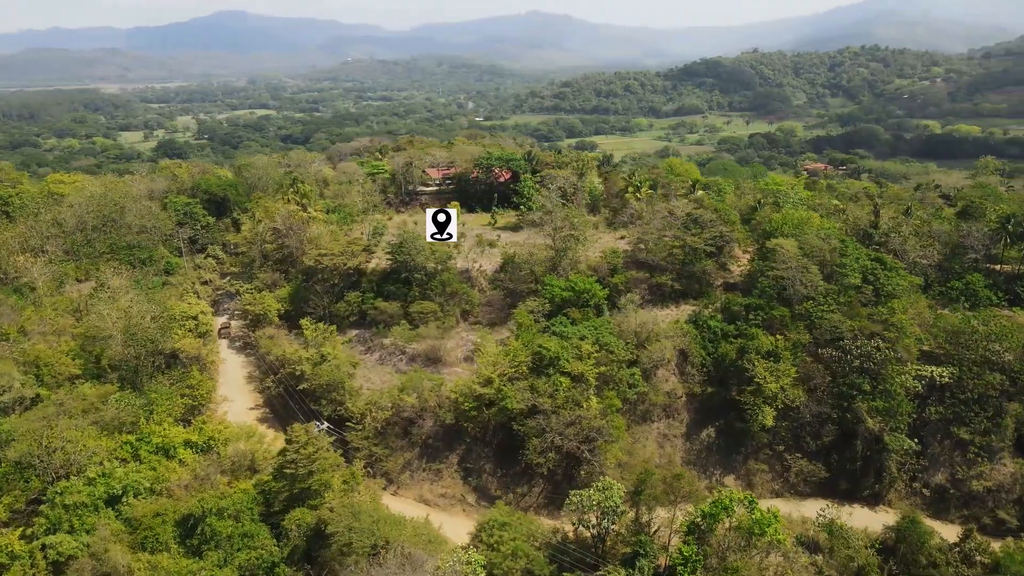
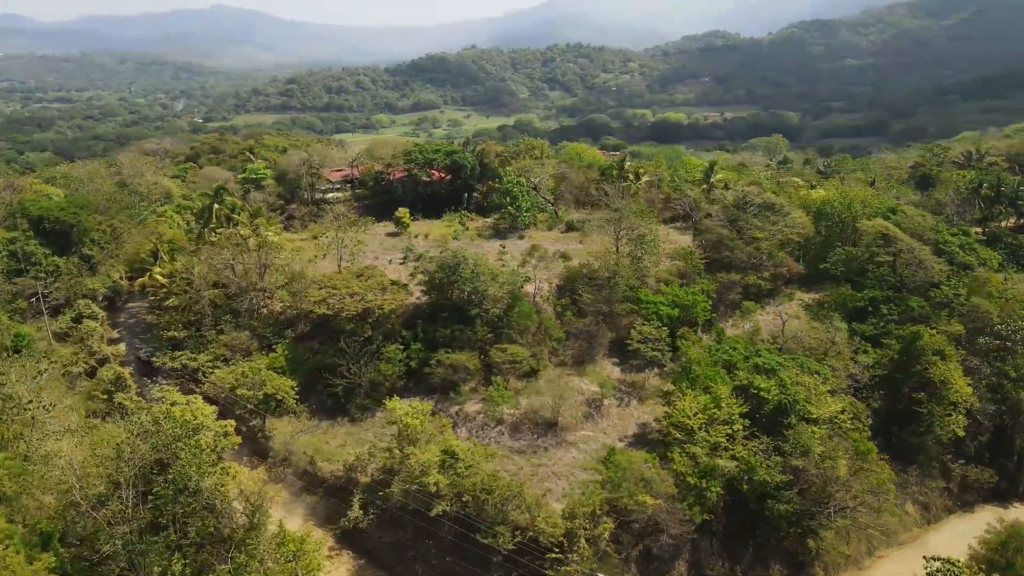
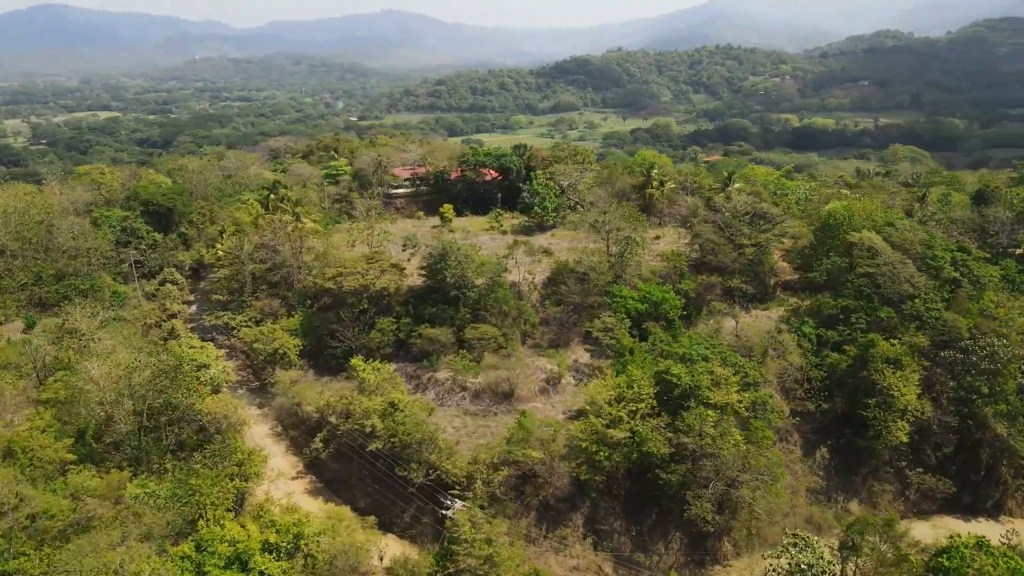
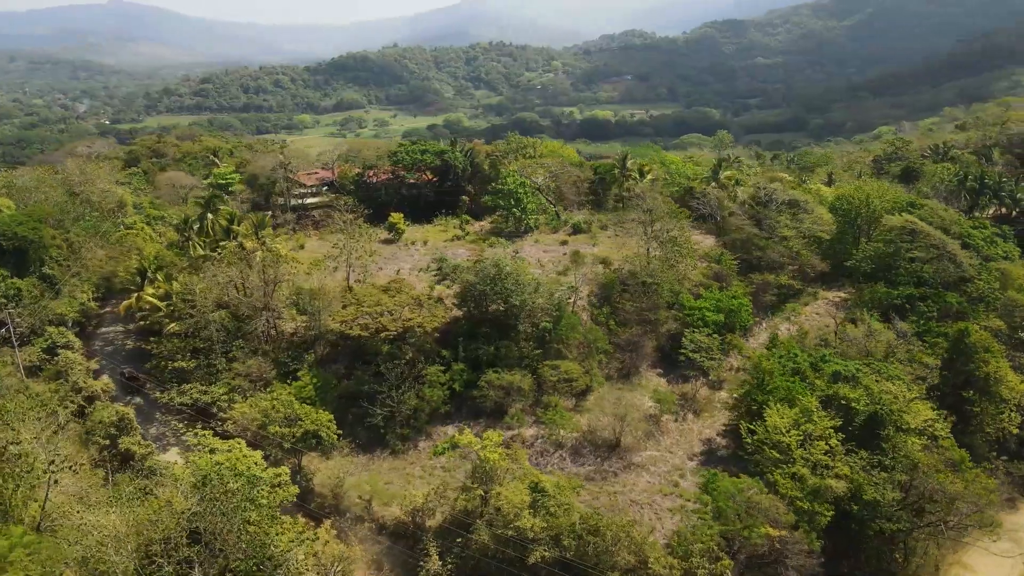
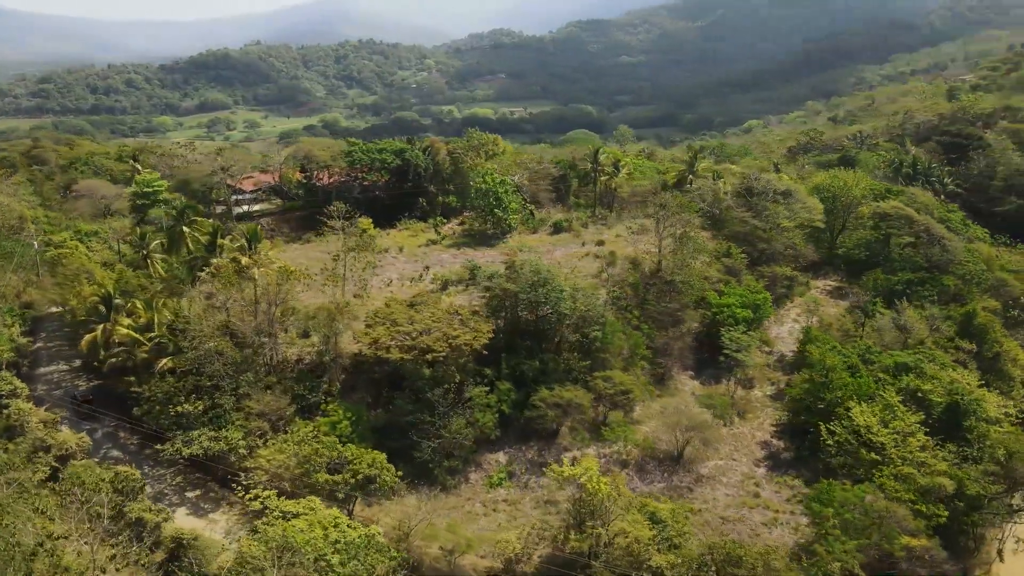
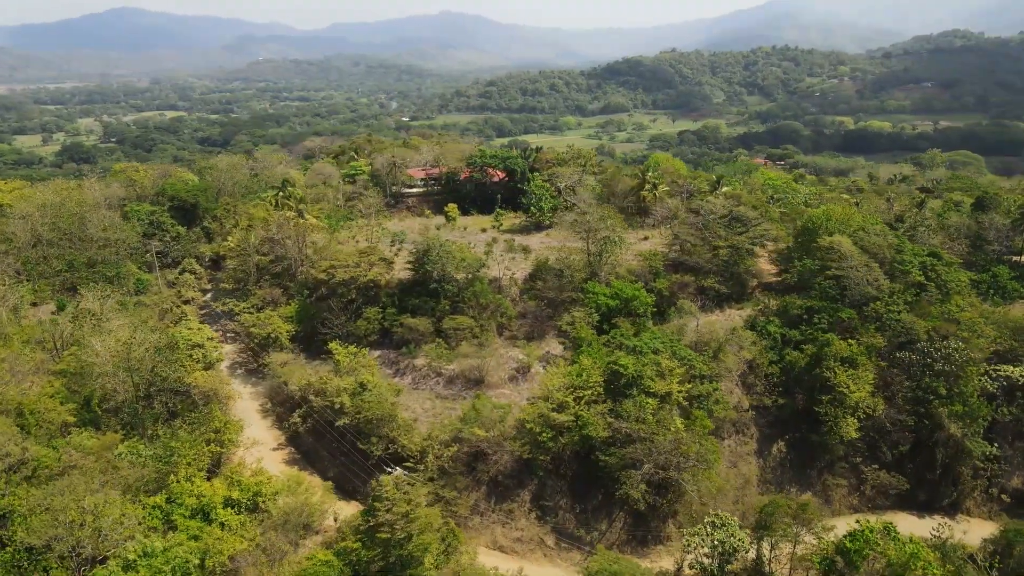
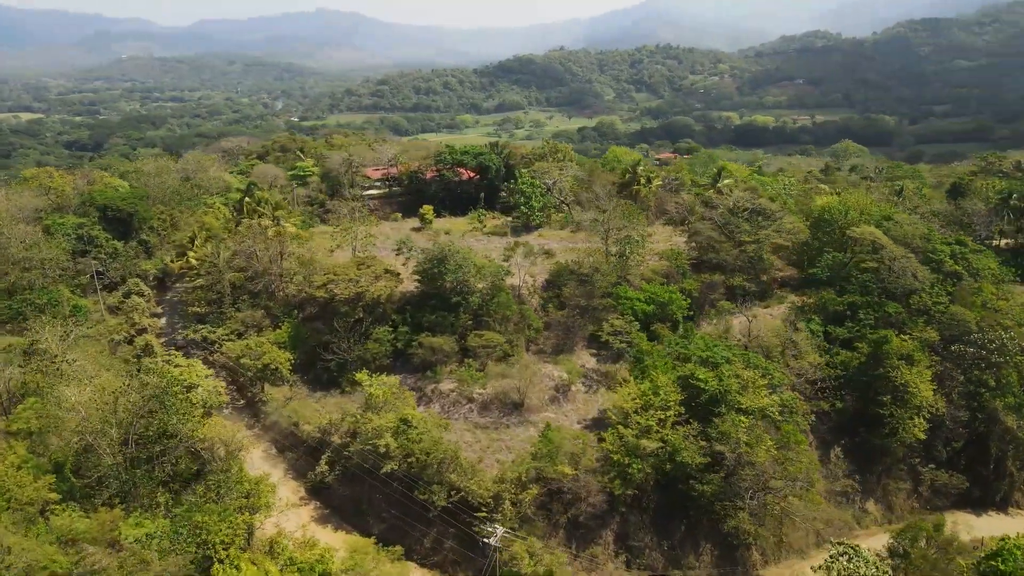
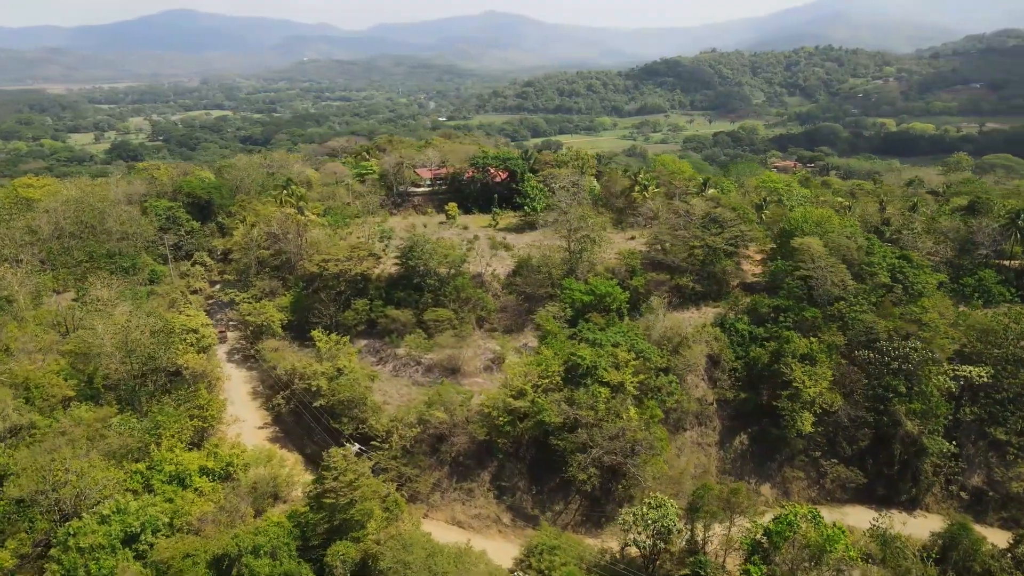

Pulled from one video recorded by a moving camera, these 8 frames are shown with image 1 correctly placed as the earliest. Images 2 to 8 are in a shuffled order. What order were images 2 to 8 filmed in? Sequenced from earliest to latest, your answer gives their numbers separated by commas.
8, 6, 3, 7, 2, 4, 5
